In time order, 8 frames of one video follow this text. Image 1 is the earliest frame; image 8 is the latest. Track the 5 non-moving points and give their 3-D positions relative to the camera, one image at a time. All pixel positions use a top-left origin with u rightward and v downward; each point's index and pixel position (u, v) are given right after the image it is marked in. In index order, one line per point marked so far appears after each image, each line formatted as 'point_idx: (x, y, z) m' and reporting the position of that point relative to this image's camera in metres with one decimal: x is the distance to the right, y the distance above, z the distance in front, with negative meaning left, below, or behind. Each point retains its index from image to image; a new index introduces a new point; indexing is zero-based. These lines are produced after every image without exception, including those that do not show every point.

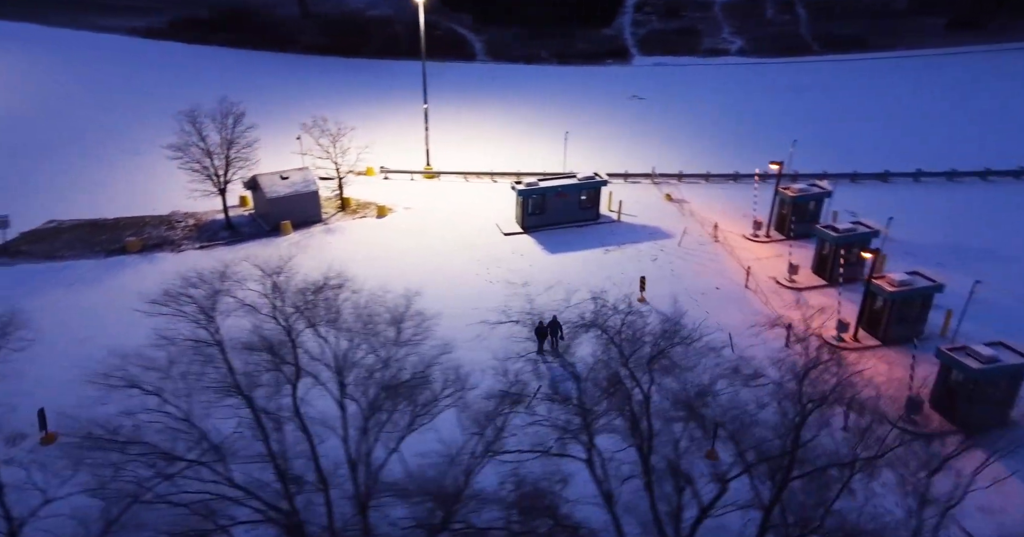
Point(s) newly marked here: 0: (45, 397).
0: (-11.2, -2.7, +13.8) m
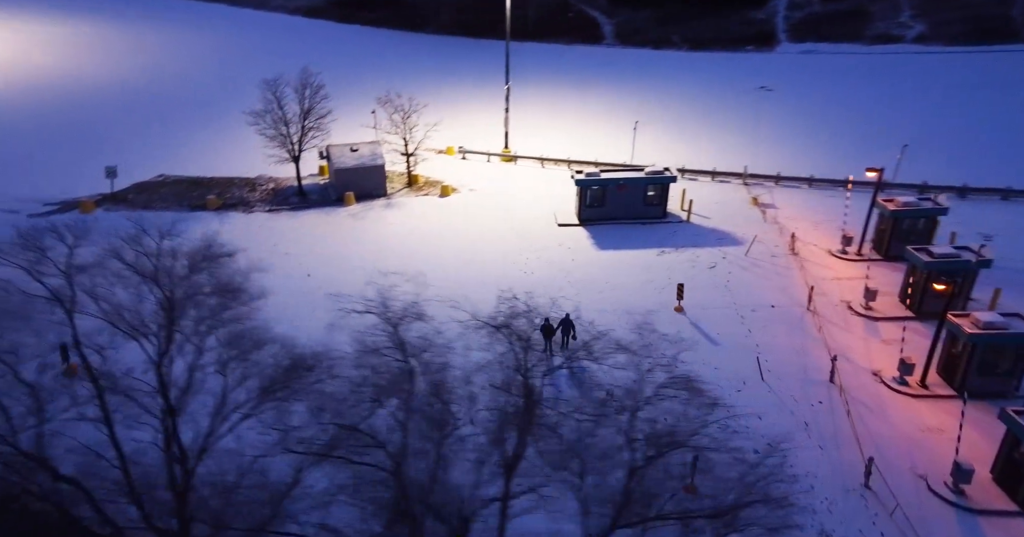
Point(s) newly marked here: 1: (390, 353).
0: (-10.9, -1.3, +15.3) m
1: (-2.9, -2.1, +13.4) m
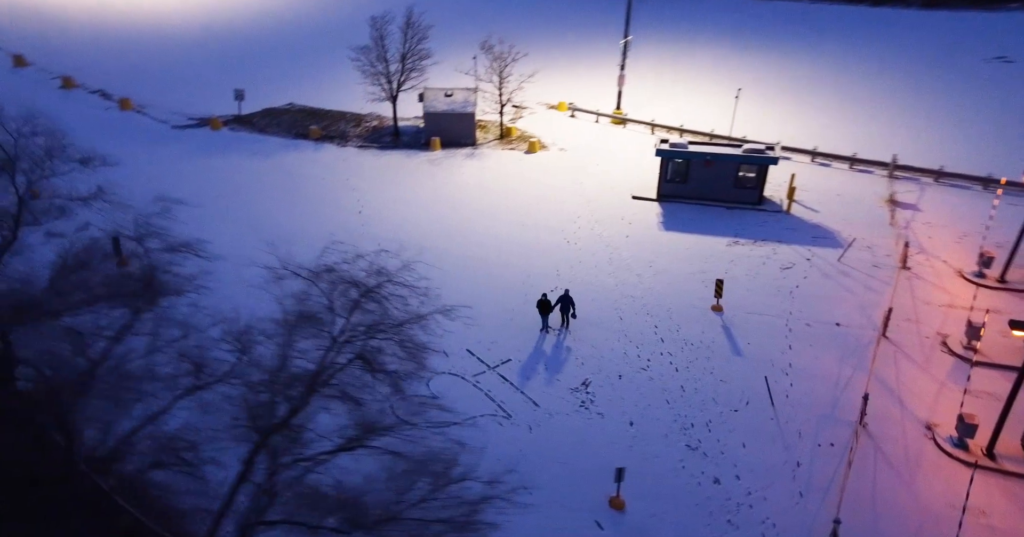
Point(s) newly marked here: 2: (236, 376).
0: (-10.1, +1.3, +17.2) m
1: (-3.0, -0.9, +13.6) m
2: (-5.2, -2.0, +10.7) m
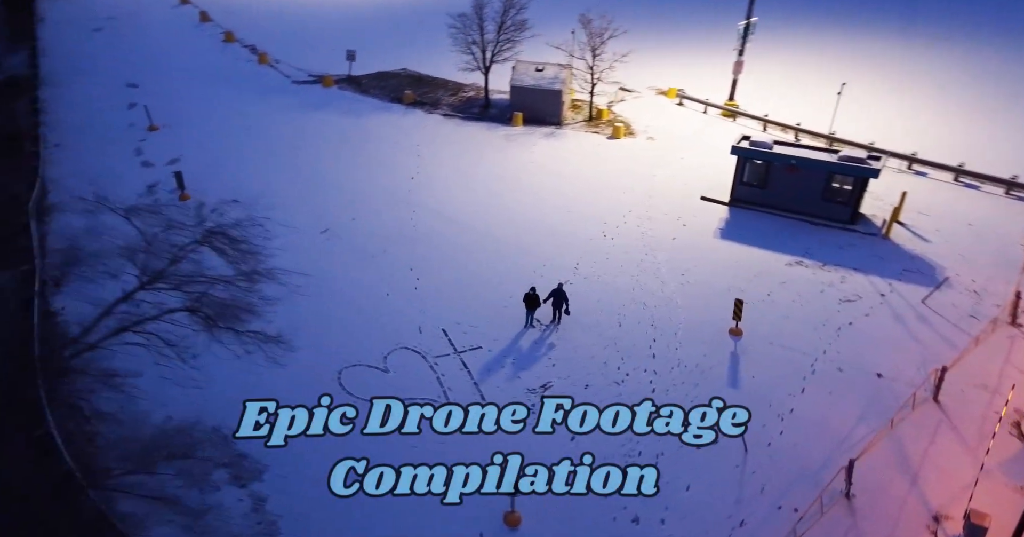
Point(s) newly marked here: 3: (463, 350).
0: (-8.6, +3.1, +18.8) m
1: (-2.9, -0.1, +13.8) m
2: (-5.9, -1.0, +11.5) m
3: (-0.9, -1.6, +11.4) m
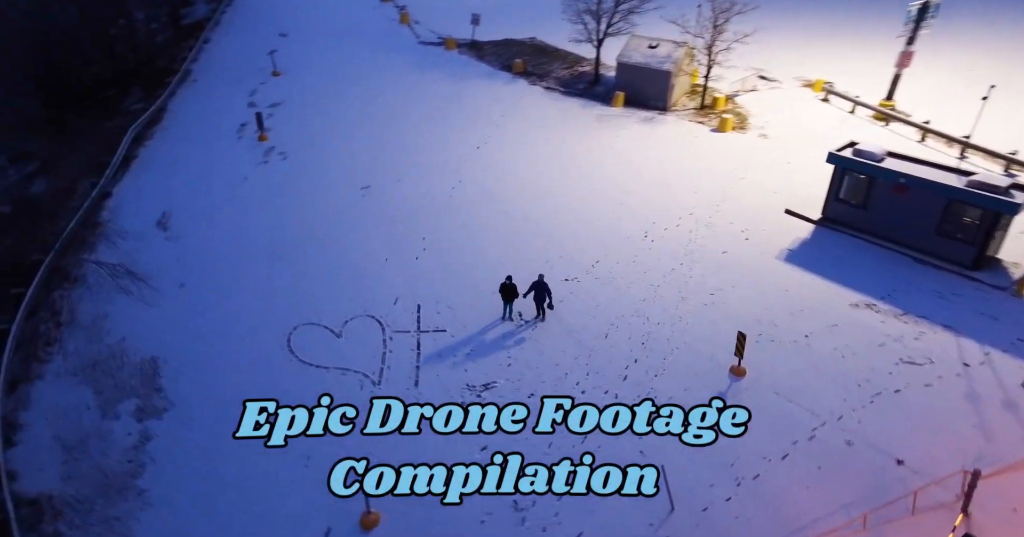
0: (-6.3, +4.9, +19.9) m
1: (-2.7, +0.7, +13.9) m
2: (-6.2, +0.3, +12.4) m
3: (-1.6, -1.2, +11.1) m
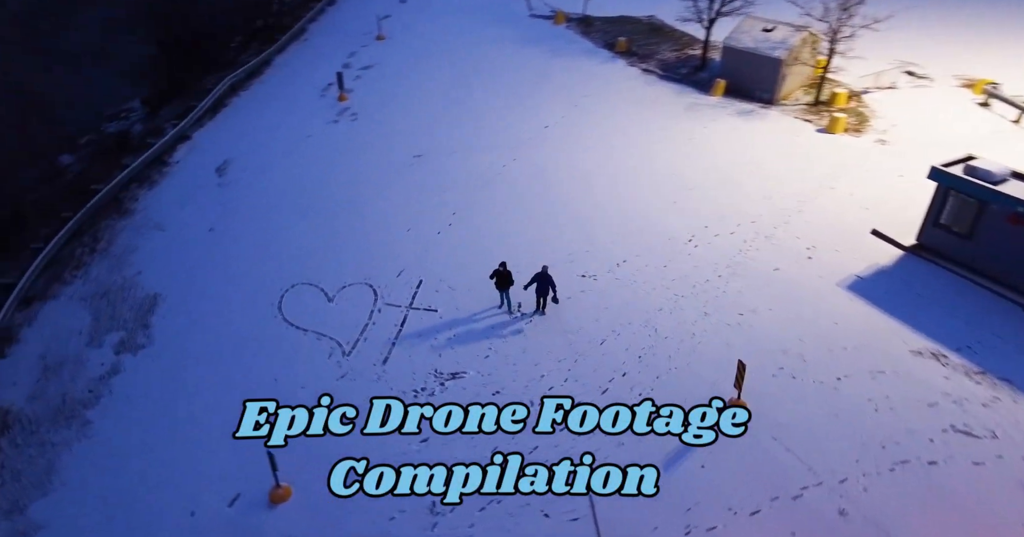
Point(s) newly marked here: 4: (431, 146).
0: (-3.6, +6.1, +20.3) m
1: (-2.0, +1.3, +13.8) m
2: (-5.8, +1.3, +13.2) m
3: (-1.8, -0.8, +11.0) m
4: (-2.4, +3.6, +16.9) m
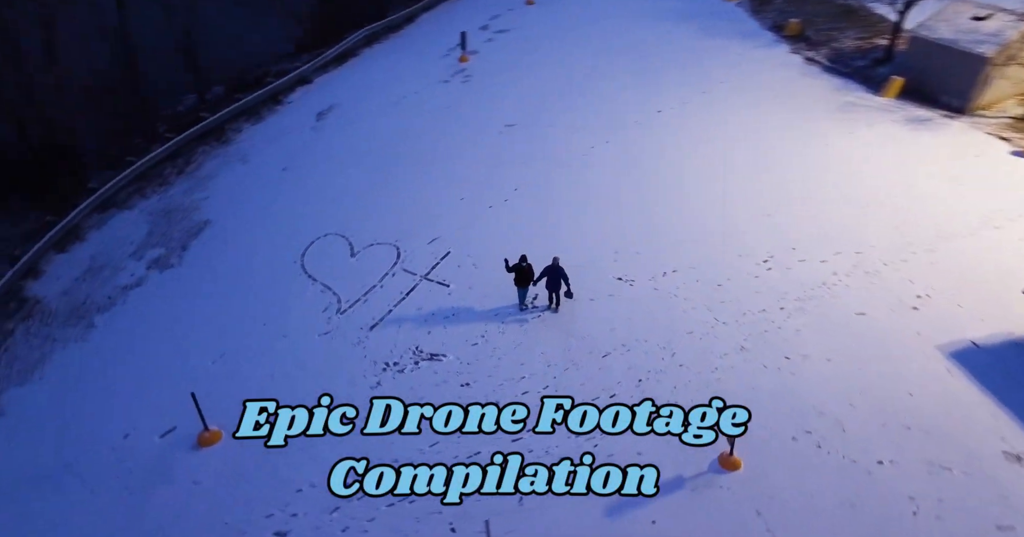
0: (+0.6, +7.1, +19.8) m
1: (-0.5, +1.9, +13.4) m
2: (-4.3, +2.6, +13.9) m
3: (-1.5, -0.2, +10.8) m
4: (+0.3, +4.3, +16.4) m
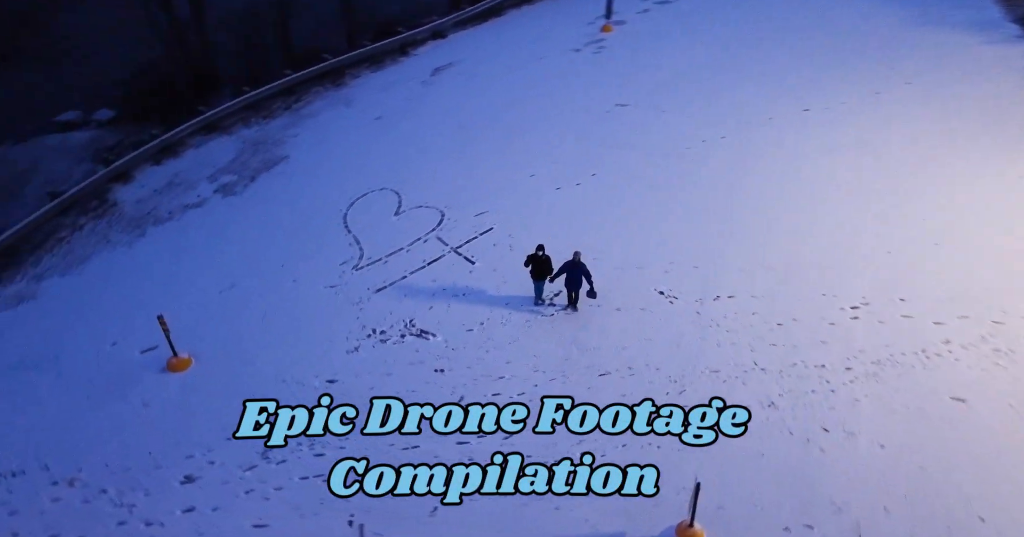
0: (+5.0, +7.2, +17.9) m
1: (+1.2, +2.2, +12.5) m
2: (-2.0, +3.6, +14.0) m
3: (-0.9, +0.3, +10.4) m
4: (+3.3, +4.4, +14.9) m
